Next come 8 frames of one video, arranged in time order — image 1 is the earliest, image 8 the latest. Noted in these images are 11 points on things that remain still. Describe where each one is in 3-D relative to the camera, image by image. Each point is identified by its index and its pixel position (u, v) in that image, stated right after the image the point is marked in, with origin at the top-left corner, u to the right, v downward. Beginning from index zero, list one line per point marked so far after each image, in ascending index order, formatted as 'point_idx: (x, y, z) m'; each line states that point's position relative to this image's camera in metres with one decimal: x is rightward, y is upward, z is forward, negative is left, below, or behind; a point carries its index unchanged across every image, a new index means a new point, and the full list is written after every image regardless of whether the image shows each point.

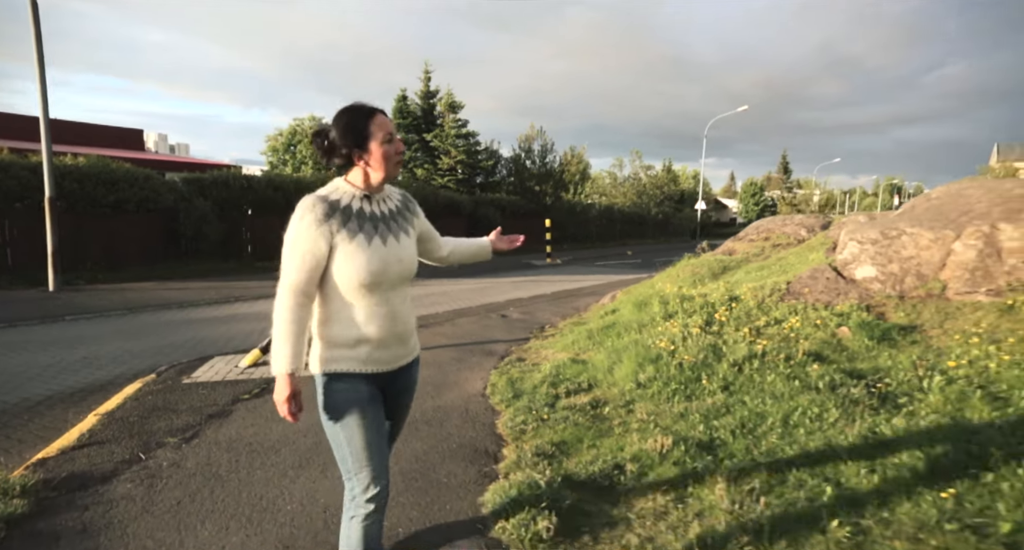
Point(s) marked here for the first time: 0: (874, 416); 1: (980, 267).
0: (+2.3, -0.9, +3.7) m
1: (+4.3, +0.1, +5.2) m
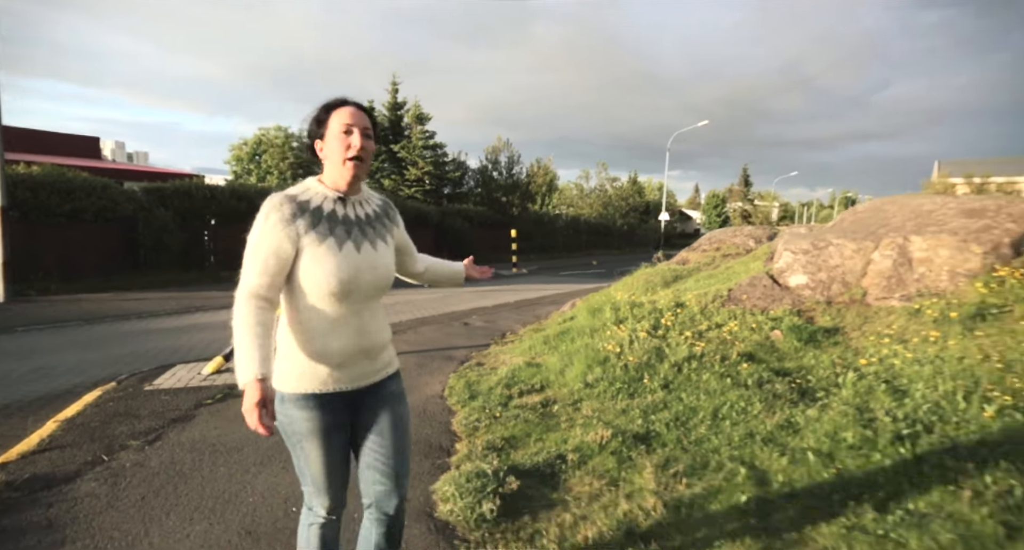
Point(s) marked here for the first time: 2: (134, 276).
0: (+2.0, -0.9, +4.1) m
1: (+3.9, 0.0, +5.8) m
2: (-9.5, 0.0, +14.4) m
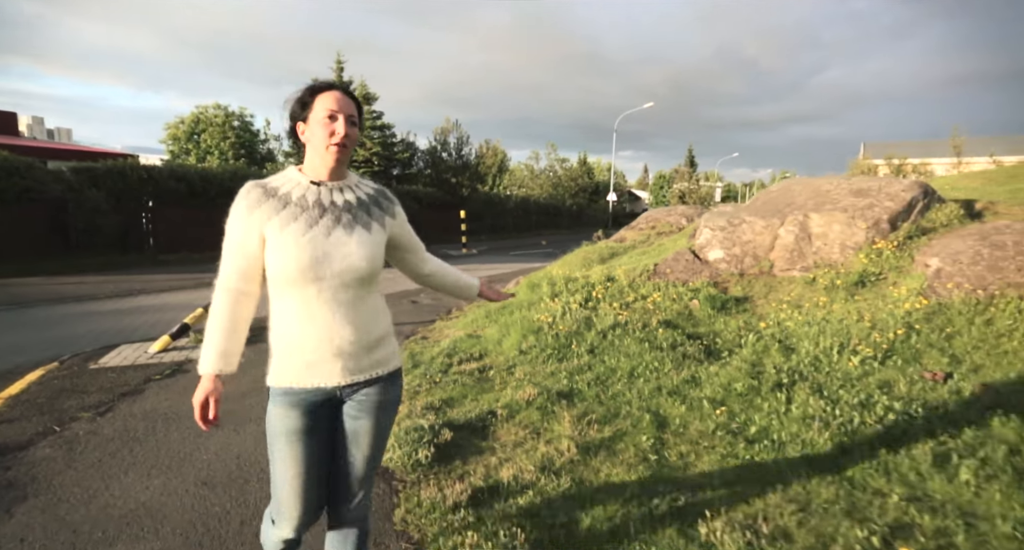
0: (+1.5, -0.7, +4.6) m
1: (+3.2, +0.3, +6.4) m
2: (-10.8, +0.4, +13.9) m
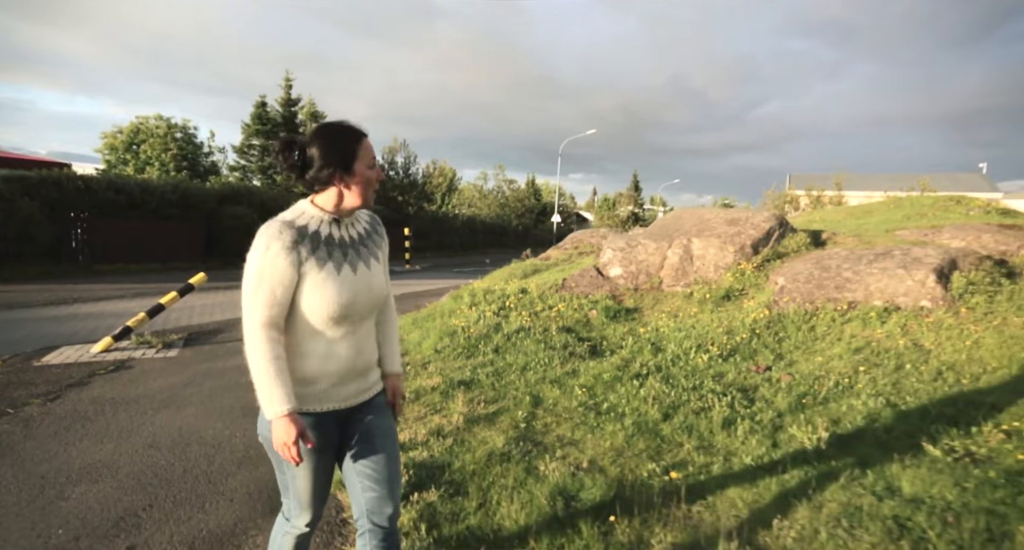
0: (+0.6, -0.8, +5.5) m
1: (+2.2, +0.1, +7.5) m
2: (-12.4, +0.2, +13.8) m
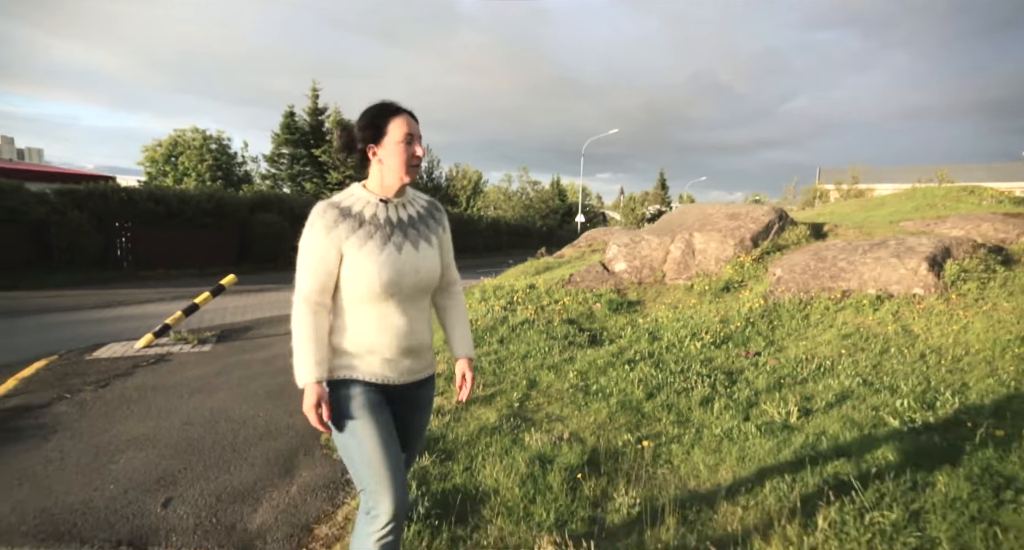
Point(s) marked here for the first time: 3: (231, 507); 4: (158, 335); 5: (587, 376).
0: (+0.7, -0.8, +5.9) m
1: (+2.3, +0.2, +7.8) m
2: (-12.0, 0.0, +14.8) m
3: (-1.4, -1.2, +2.9) m
4: (-4.4, -0.8, +7.1) m
5: (+0.7, -0.9, +5.0) m
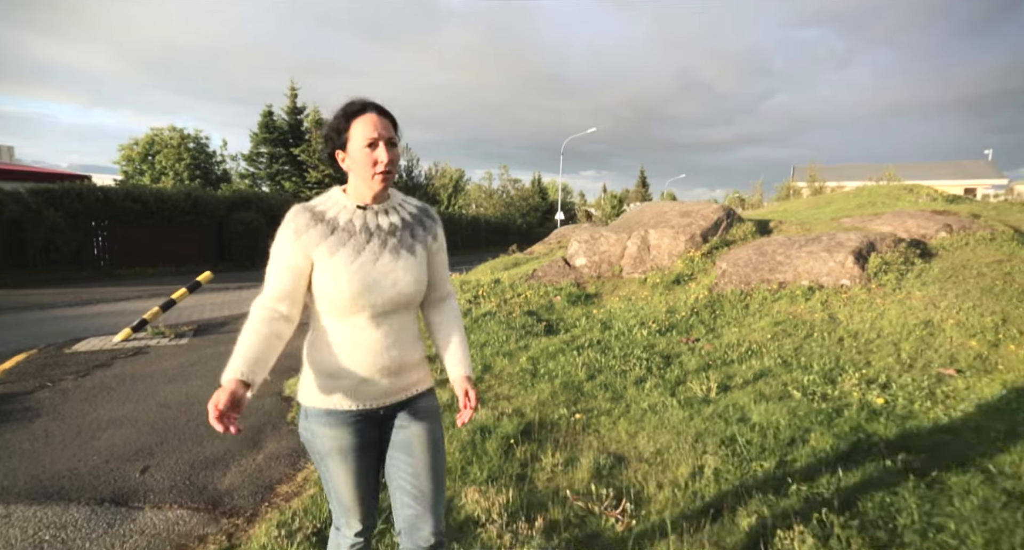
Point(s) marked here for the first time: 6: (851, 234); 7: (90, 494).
0: (+0.2, -0.7, +6.3) m
1: (+1.8, +0.3, +8.3) m
2: (-12.7, 0.0, +14.8) m
3: (-1.8, -1.1, +3.3) m
4: (-4.9, -0.7, +7.4) m
5: (+0.3, -0.8, +5.5) m
6: (+4.3, +0.5, +7.3) m
7: (-2.2, -1.2, +3.0) m
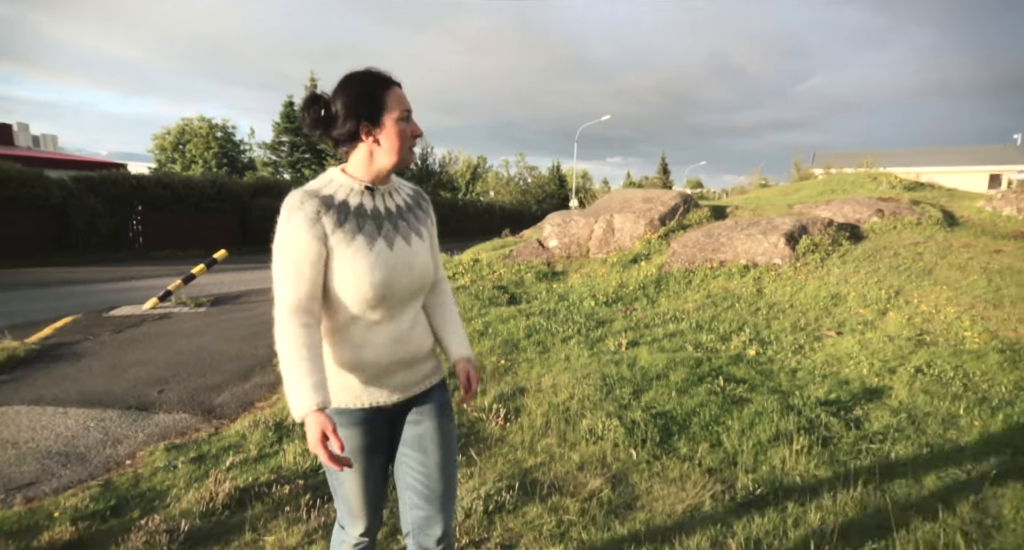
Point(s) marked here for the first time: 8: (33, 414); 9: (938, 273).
0: (-0.2, -0.4, +7.3) m
1: (+1.5, +0.6, +9.2) m
2: (-12.7, +0.6, +16.3) m
3: (-2.4, -0.9, +4.4) m
4: (-5.3, -0.4, +8.6) m
5: (-0.2, -0.6, +6.5) m
6: (+3.9, +0.8, +8.0) m
7: (-2.8, -0.9, +4.1) m
8: (-3.2, -0.9, +3.8) m
9: (+4.9, 0.0, +6.6) m
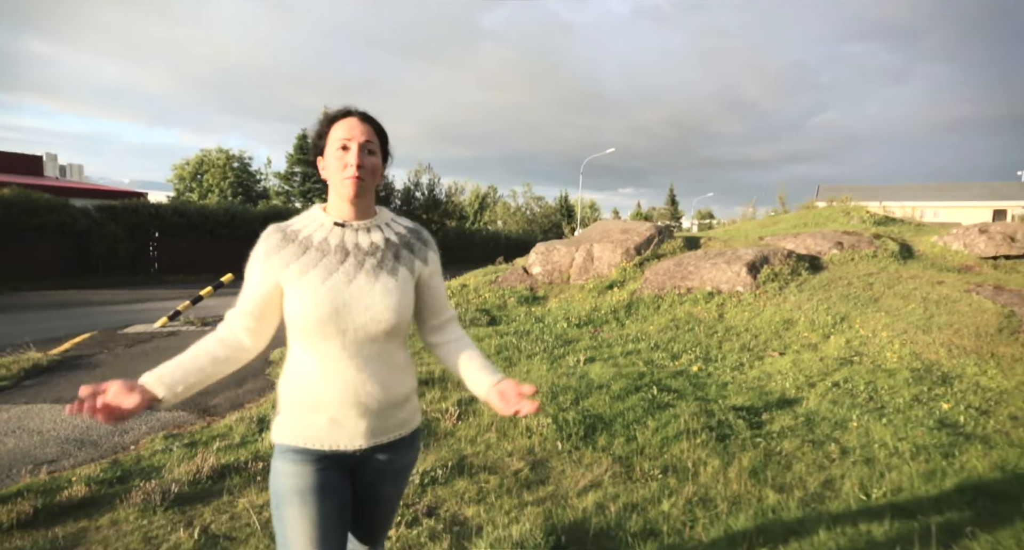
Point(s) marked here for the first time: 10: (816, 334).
0: (-0.5, -0.7, +7.9) m
1: (+1.2, +0.2, +9.8) m
2: (-12.9, -0.1, +17.2) m
3: (-2.7, -1.1, +5.0) m
4: (-5.5, -0.7, +9.3) m
5: (-0.5, -0.8, +7.0) m
6: (+3.7, +0.4, +8.6) m
7: (-3.2, -1.1, +4.7) m
8: (-3.6, -1.1, +4.4) m
9: (+4.6, -0.3, +7.1) m
10: (+3.4, -0.7, +6.5) m
